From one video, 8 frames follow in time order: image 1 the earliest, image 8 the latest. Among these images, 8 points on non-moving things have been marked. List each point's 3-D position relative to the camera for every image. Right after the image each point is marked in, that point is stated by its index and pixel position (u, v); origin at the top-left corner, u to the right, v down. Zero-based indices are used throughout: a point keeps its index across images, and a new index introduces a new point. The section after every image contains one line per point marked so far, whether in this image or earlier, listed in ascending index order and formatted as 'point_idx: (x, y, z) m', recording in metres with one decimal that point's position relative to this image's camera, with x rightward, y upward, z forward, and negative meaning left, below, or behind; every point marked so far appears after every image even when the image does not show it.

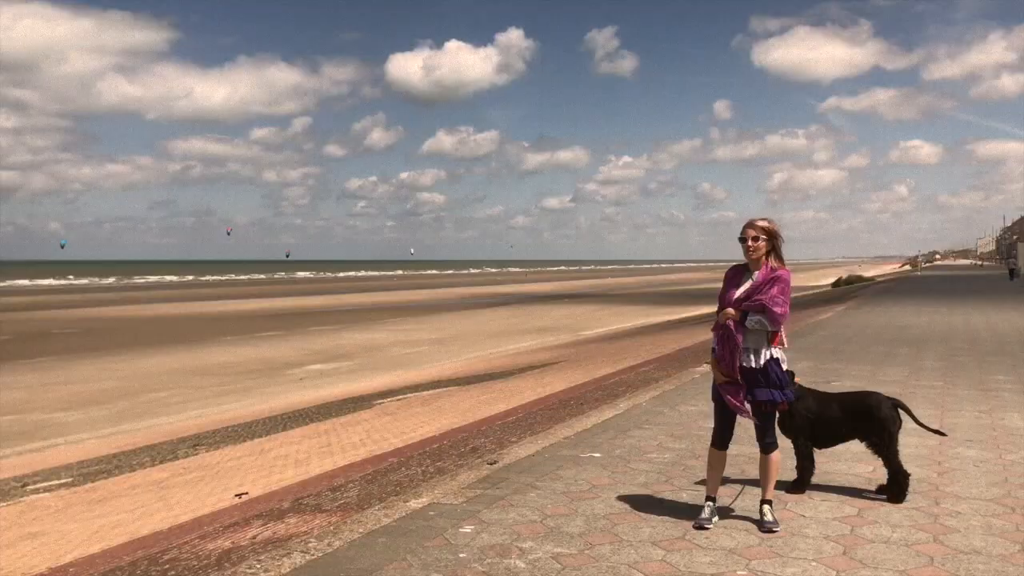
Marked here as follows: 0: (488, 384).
0: (-0.3, -1.4, +14.8) m
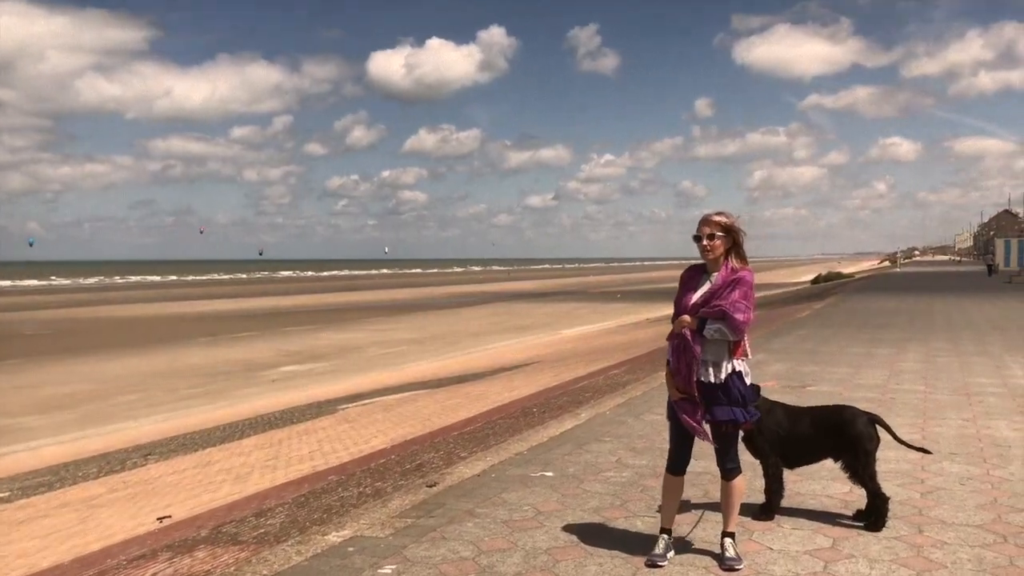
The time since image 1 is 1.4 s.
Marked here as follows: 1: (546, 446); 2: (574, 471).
0: (-0.8, -1.4, +14.2) m
1: (+0.2, -1.0, +5.8) m
2: (+0.3, -1.0, +5.1) m
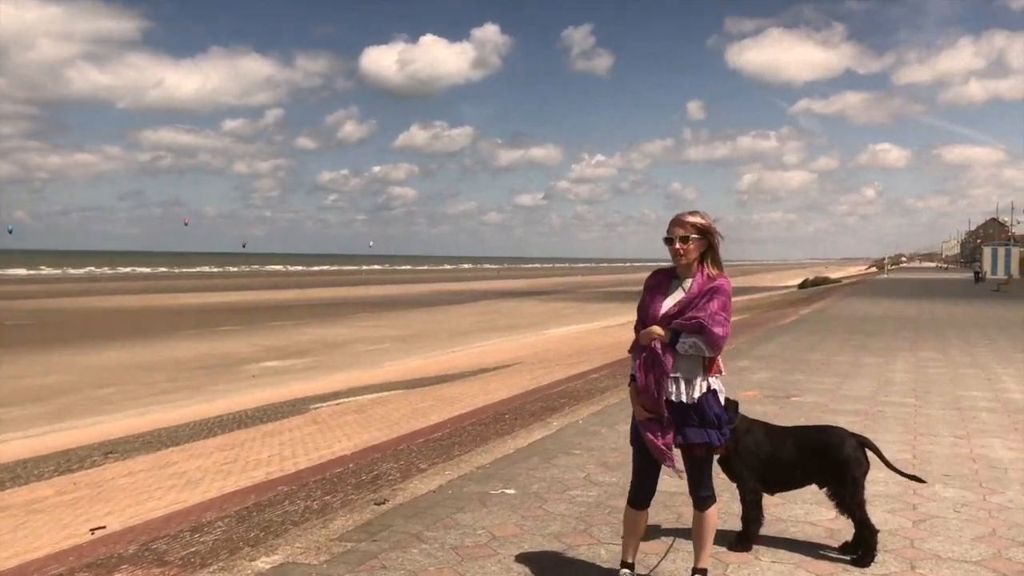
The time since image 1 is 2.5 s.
0: (-1.1, -1.4, +13.8) m
1: (0.0, -1.0, +5.4) m
2: (+0.1, -1.0, +4.7) m
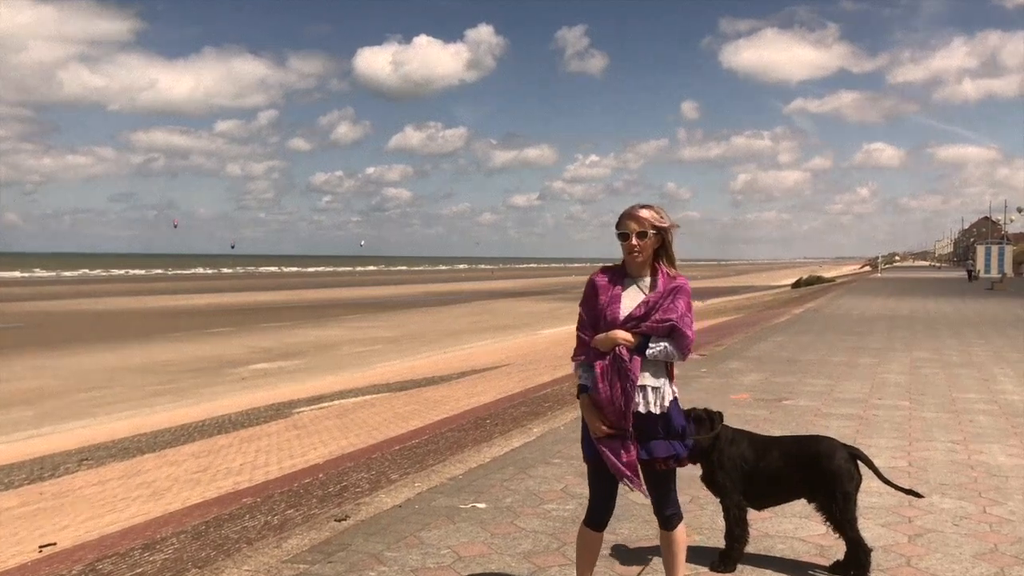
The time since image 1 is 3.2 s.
0: (-1.3, -1.4, +13.5) m
1: (-0.1, -1.0, +5.1) m
2: (0.0, -1.0, +4.4) m
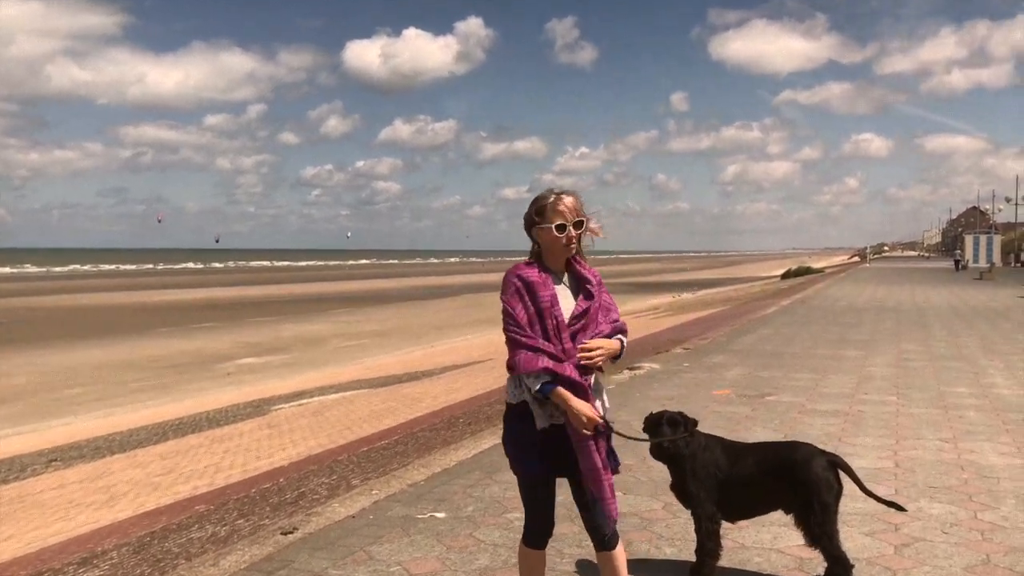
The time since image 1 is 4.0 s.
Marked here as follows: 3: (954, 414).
0: (-1.5, -1.4, +13.3) m
1: (-0.3, -0.9, +4.8) m
2: (-0.2, -1.0, +4.1) m
3: (+3.0, -0.9, +6.7) m
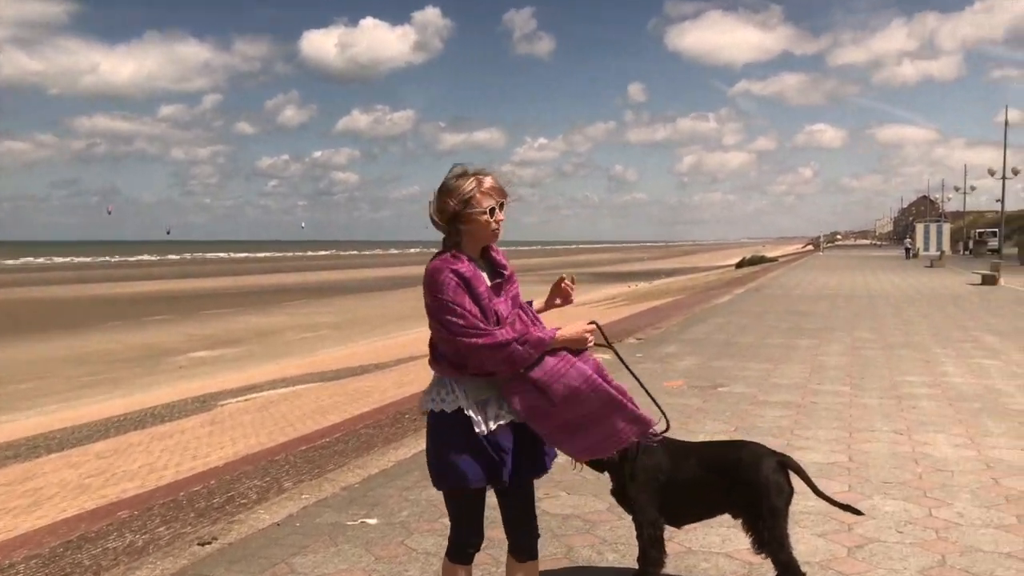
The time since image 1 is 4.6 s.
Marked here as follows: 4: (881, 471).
0: (-2.1, -1.2, +13.0) m
1: (-0.6, -0.9, +4.6) m
2: (-0.4, -0.9, +3.9) m
3: (+2.7, -0.8, +6.6) m
4: (+1.8, -0.9, +4.7) m
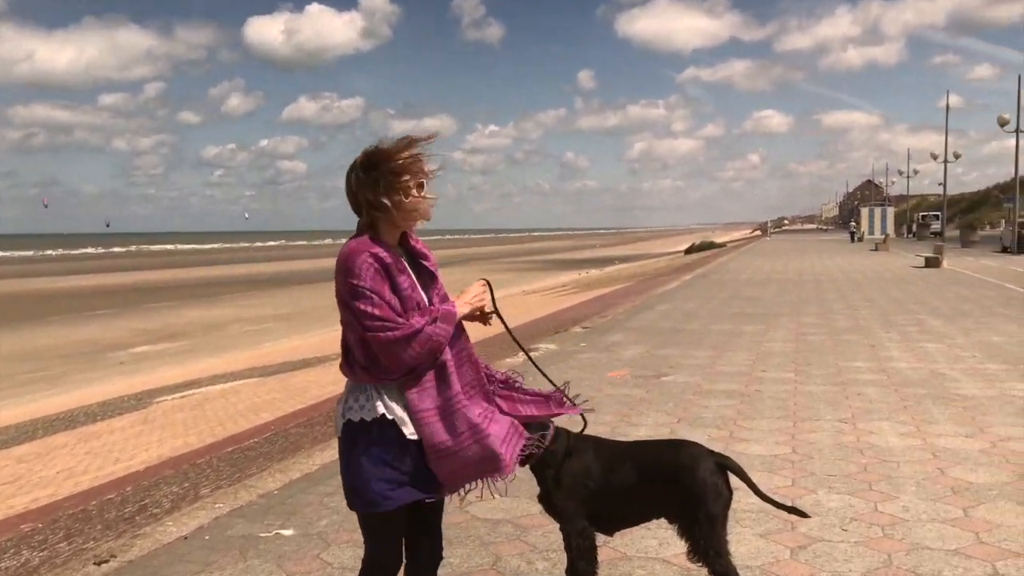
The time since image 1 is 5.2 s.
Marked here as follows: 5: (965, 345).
0: (-2.9, -1.1, +12.6) m
1: (-0.9, -0.9, +4.3) m
2: (-0.7, -0.9, +3.6) m
3: (+2.3, -0.7, +6.4) m
4: (+1.5, -0.8, +4.5) m
5: (+4.1, -0.5, +8.8) m
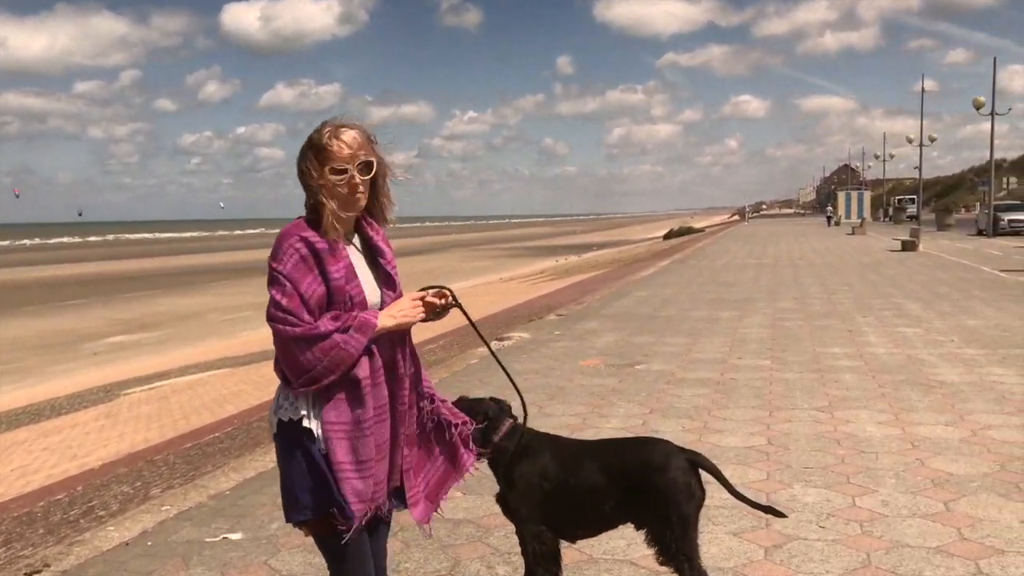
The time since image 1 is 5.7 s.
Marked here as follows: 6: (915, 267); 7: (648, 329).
0: (-3.2, -1.0, +12.4) m
1: (-1.1, -0.8, +4.1) m
2: (-0.8, -0.9, +3.4) m
3: (+2.1, -0.6, +6.3) m
4: (+1.3, -0.7, +4.4) m
5: (+3.9, -0.4, +8.7) m
6: (+7.3, +0.4, +17.5) m
7: (+1.3, -0.4, +9.2) m
